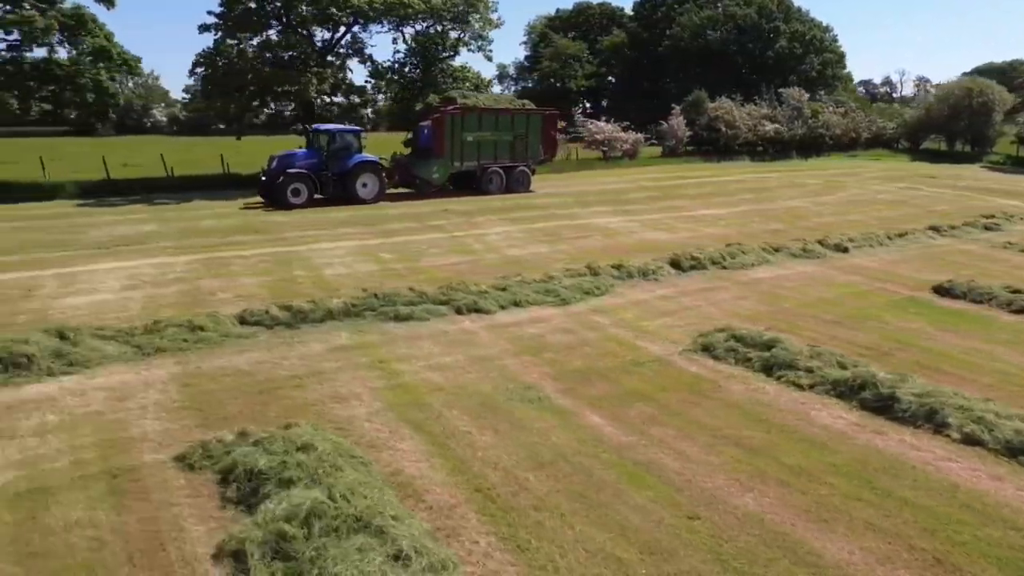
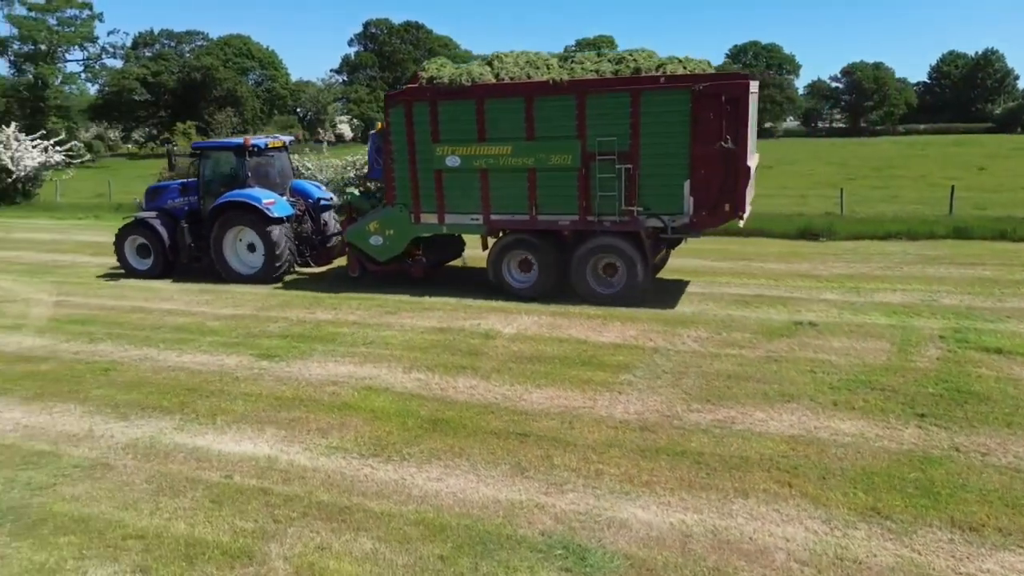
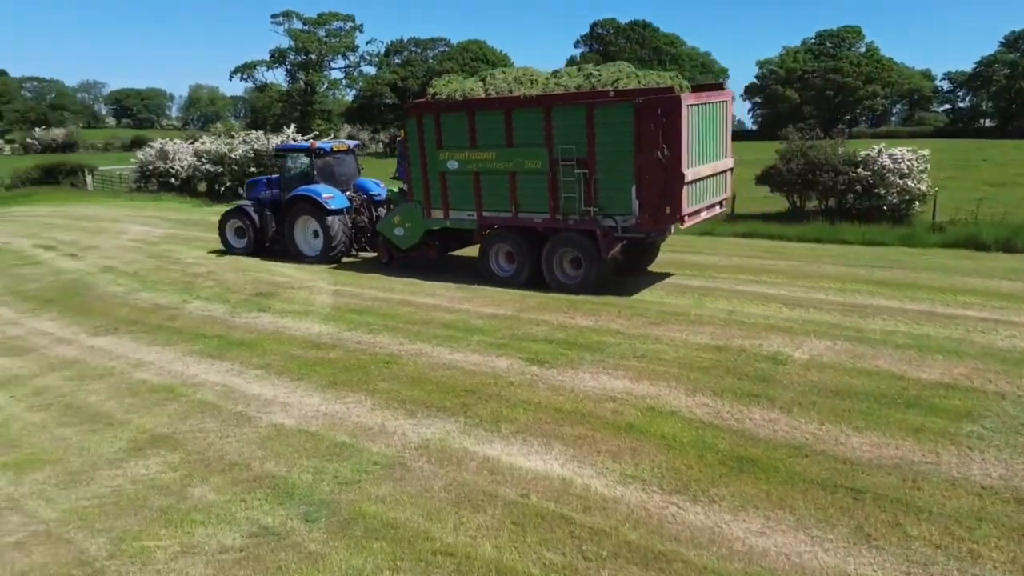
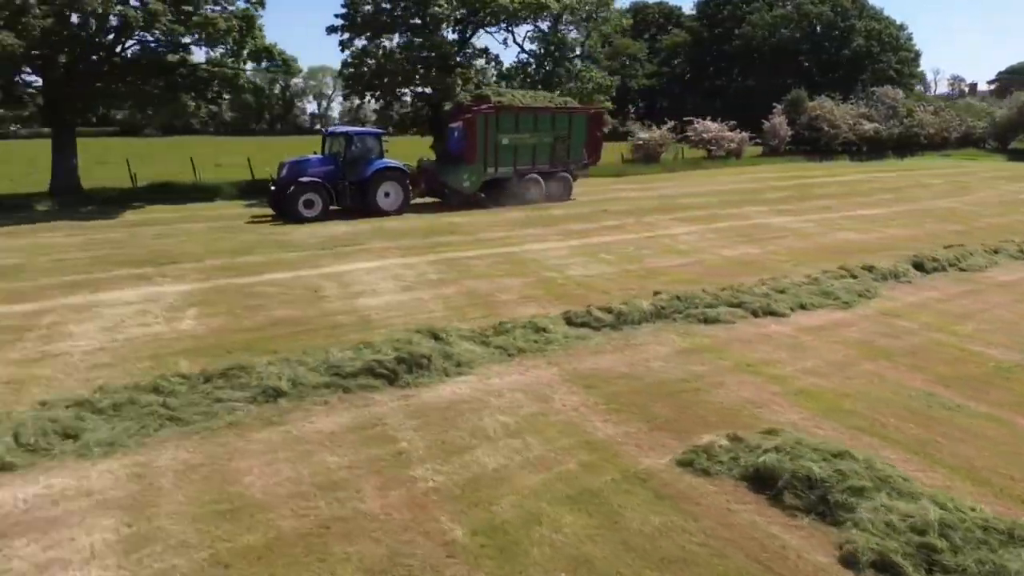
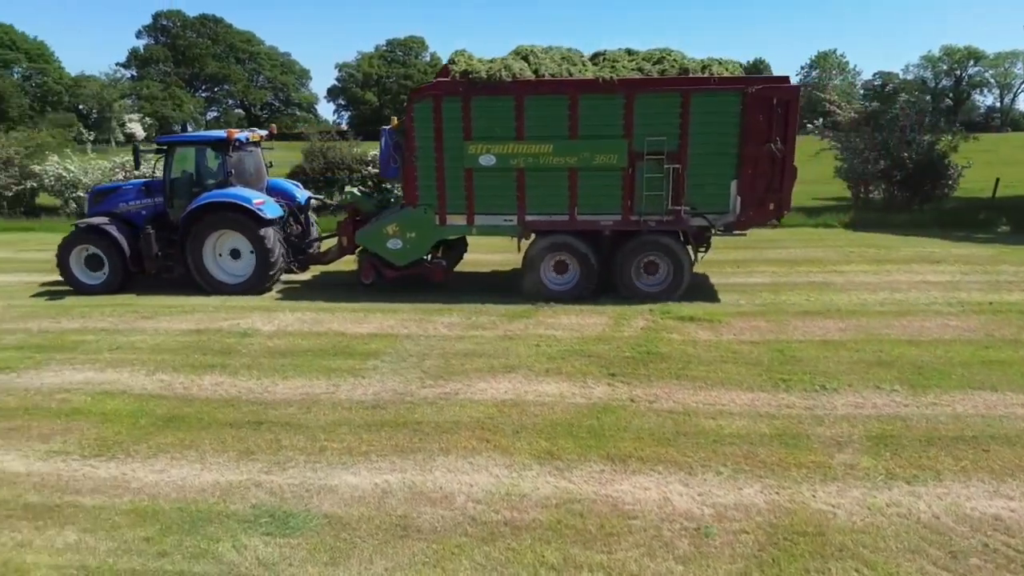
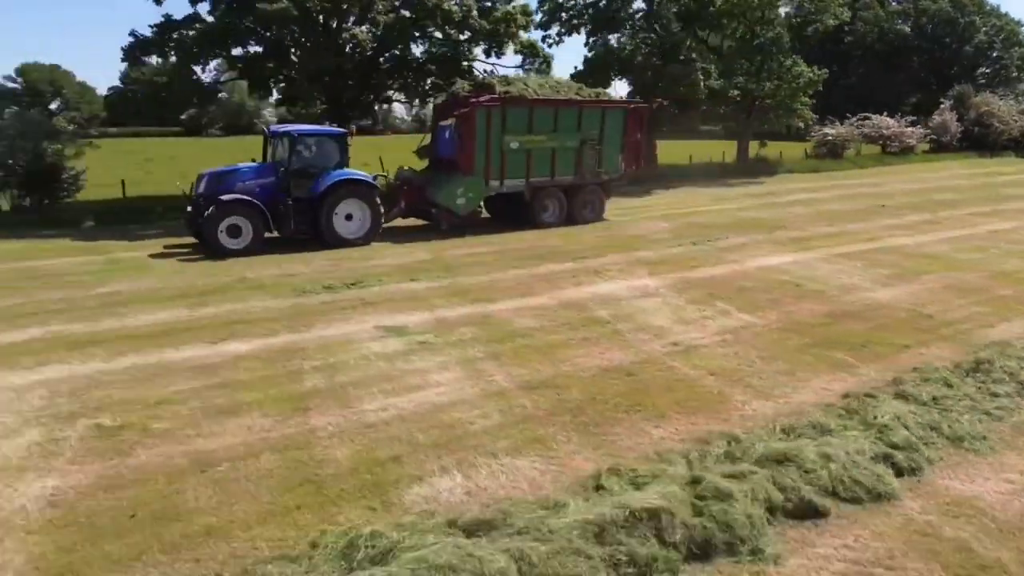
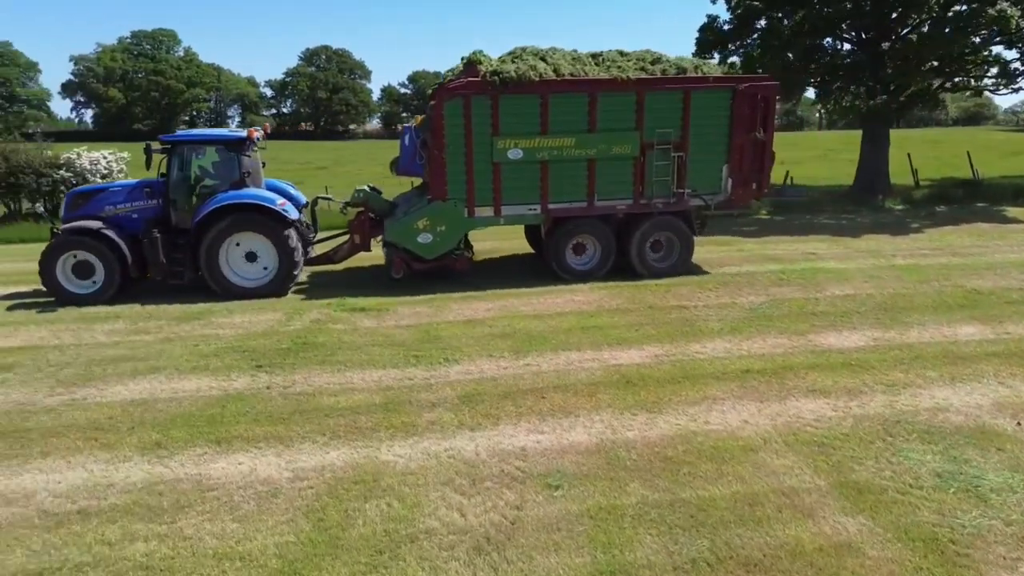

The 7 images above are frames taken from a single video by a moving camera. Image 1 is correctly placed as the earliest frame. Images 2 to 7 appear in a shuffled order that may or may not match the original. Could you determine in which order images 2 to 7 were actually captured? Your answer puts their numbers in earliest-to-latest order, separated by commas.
4, 6, 7, 5, 2, 3
